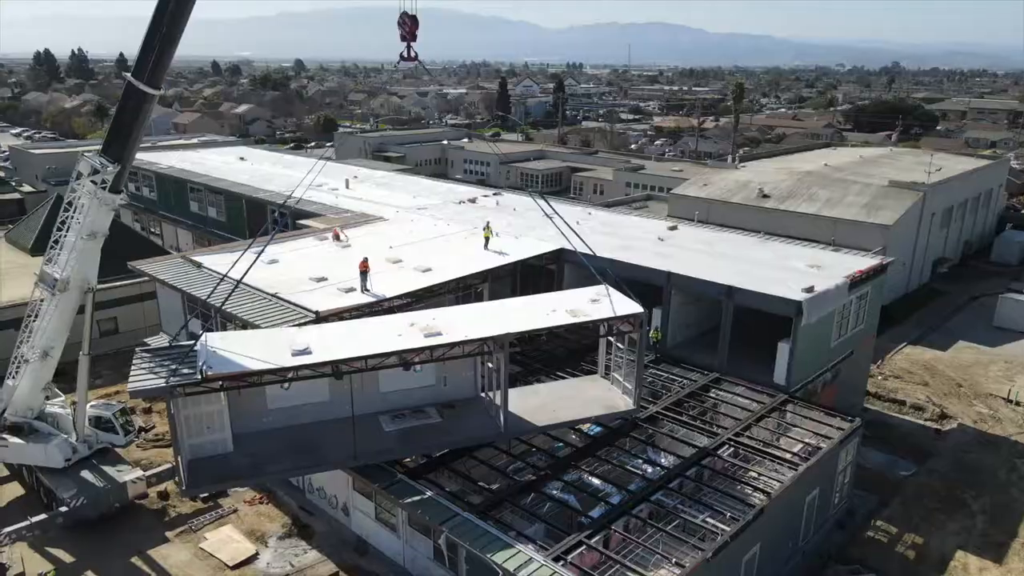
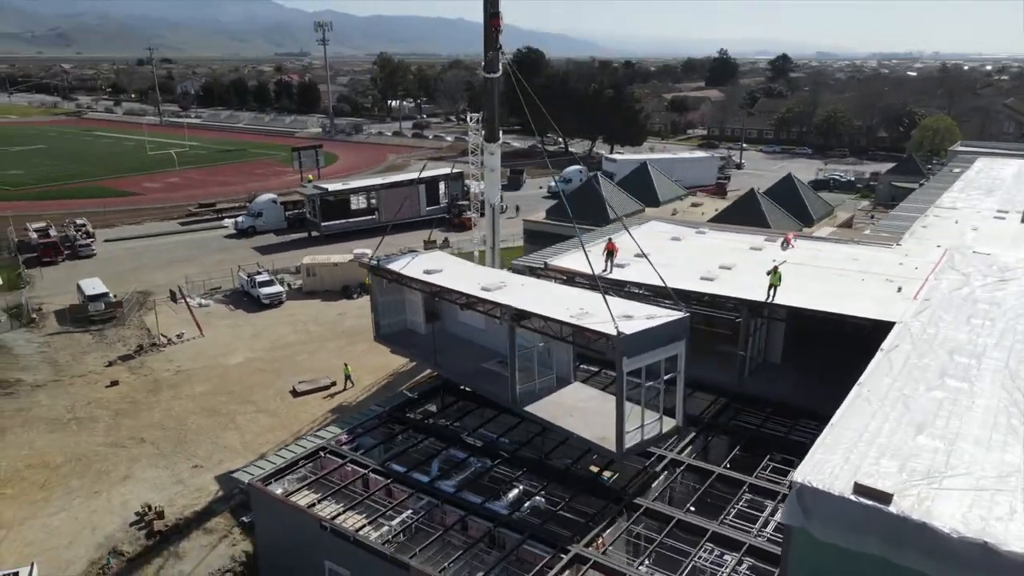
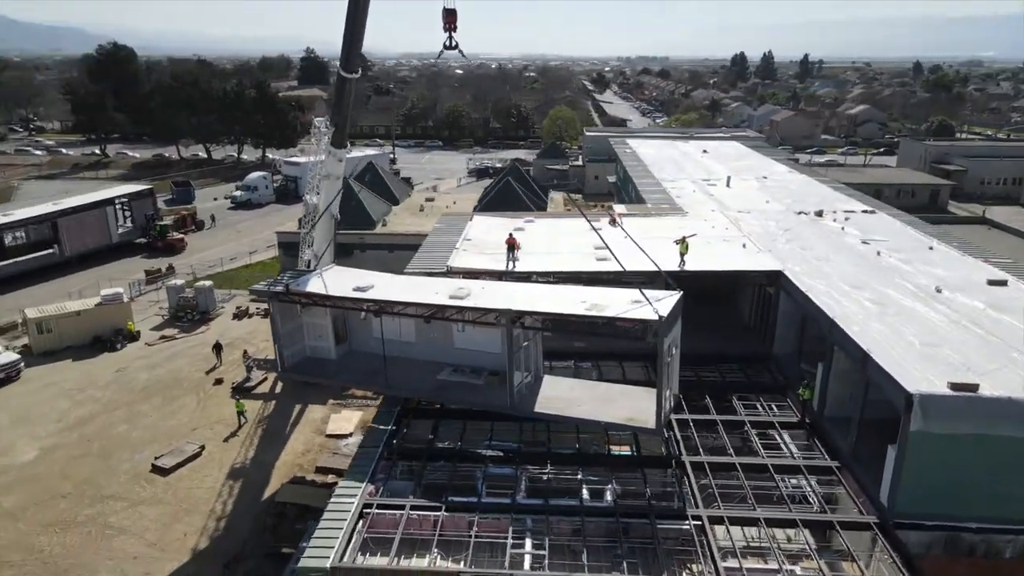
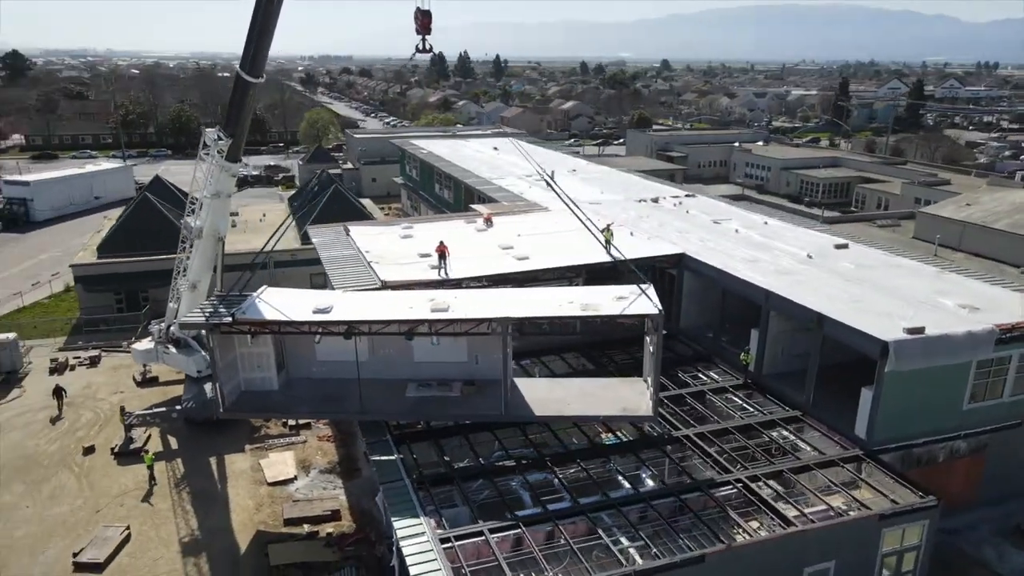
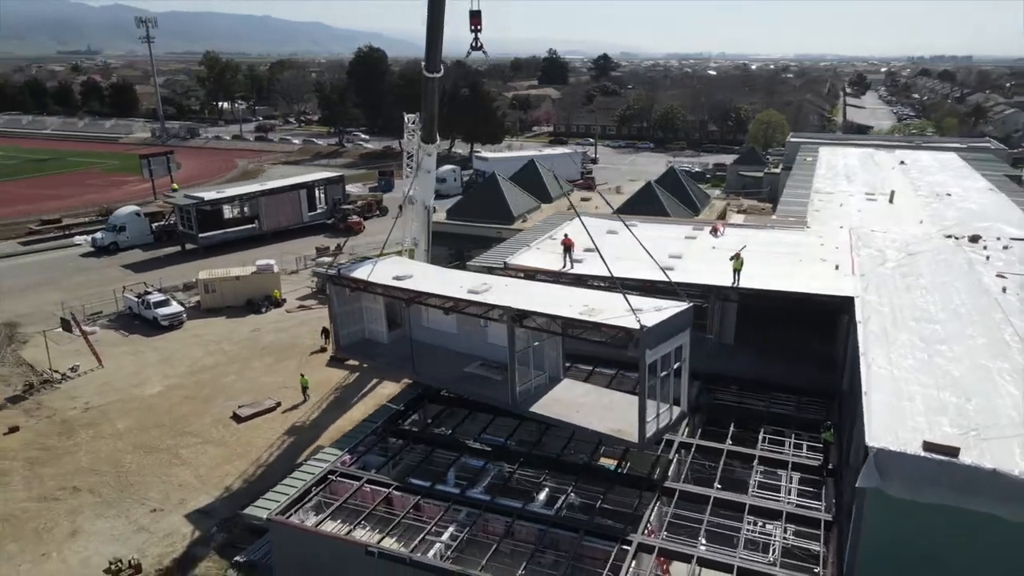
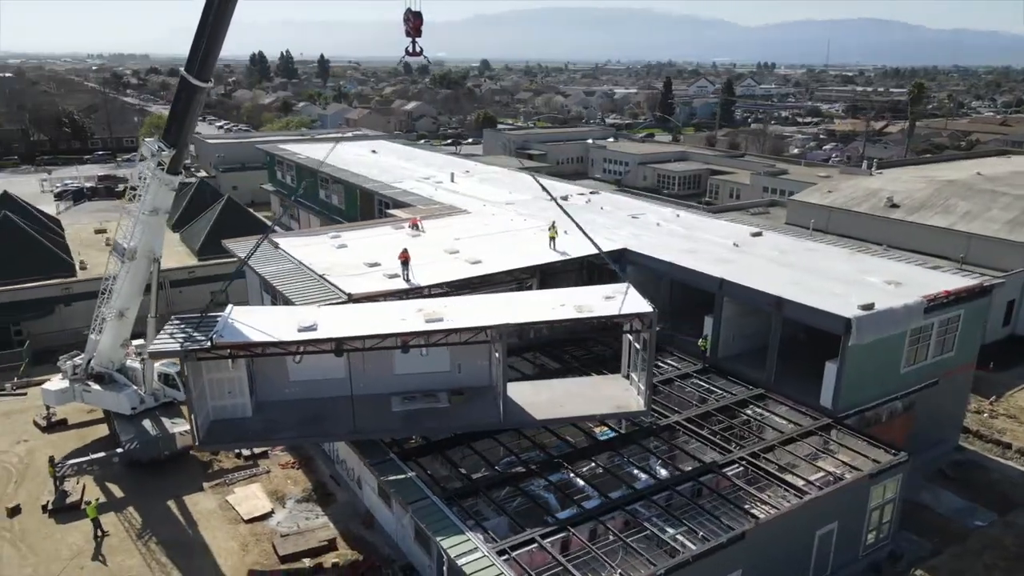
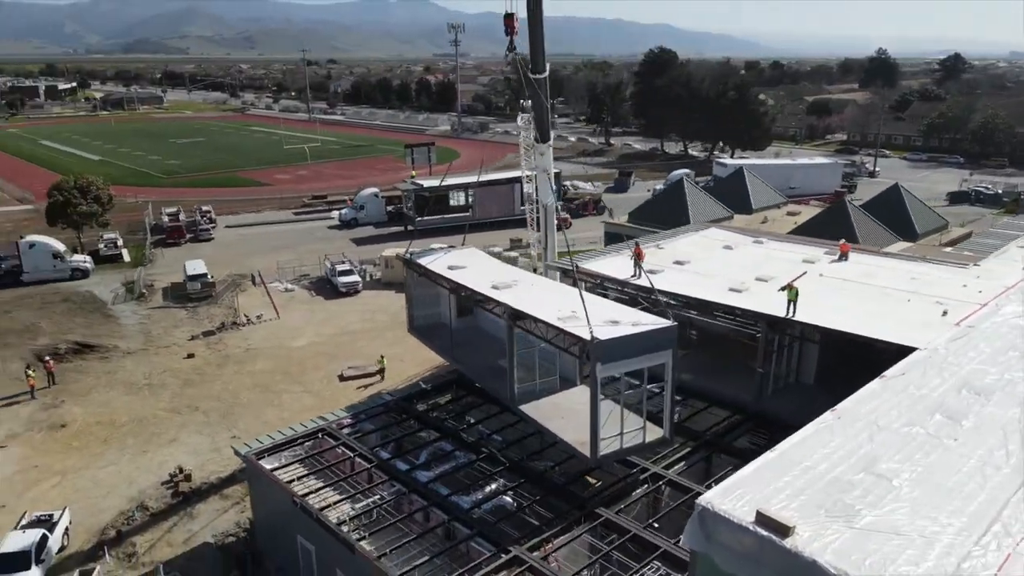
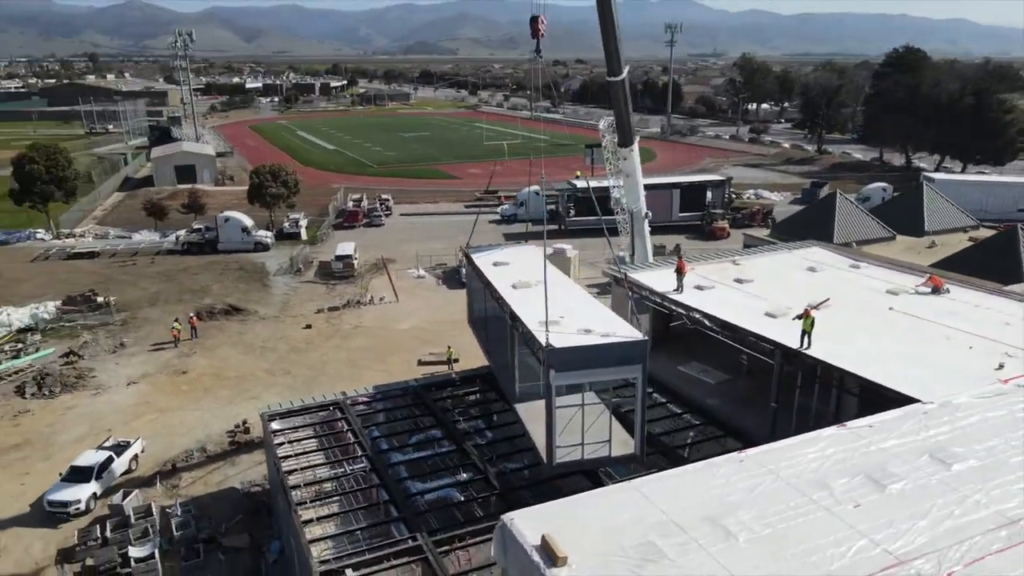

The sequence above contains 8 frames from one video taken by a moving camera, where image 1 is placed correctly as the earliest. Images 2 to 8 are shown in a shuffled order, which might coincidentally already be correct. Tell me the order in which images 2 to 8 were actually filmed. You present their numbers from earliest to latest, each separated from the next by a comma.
6, 4, 3, 5, 2, 7, 8
